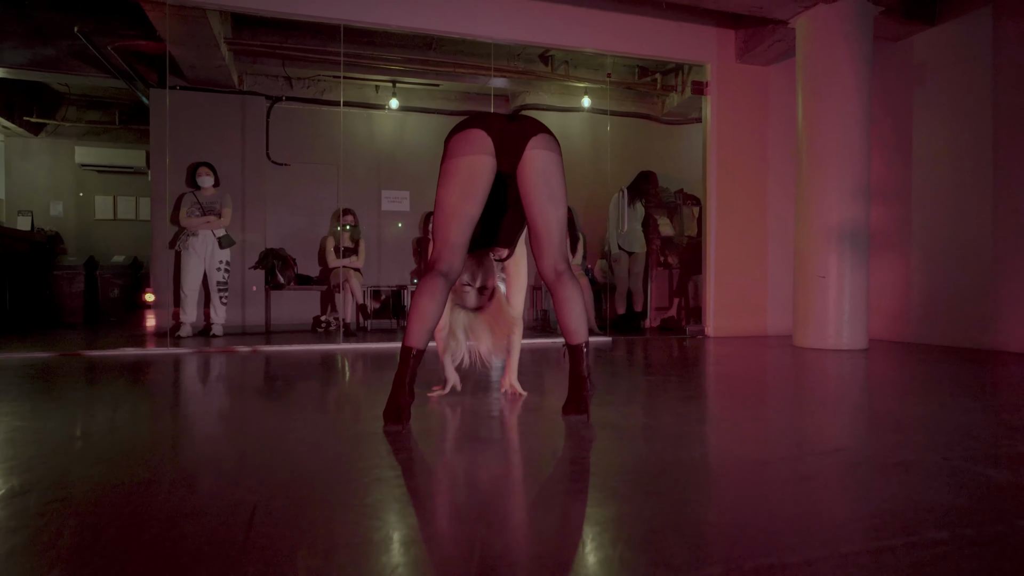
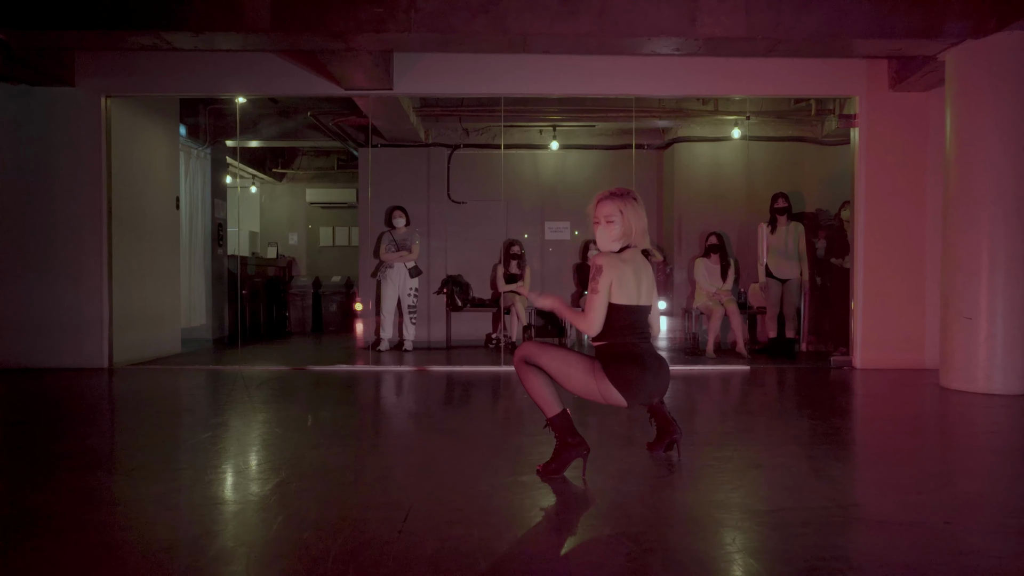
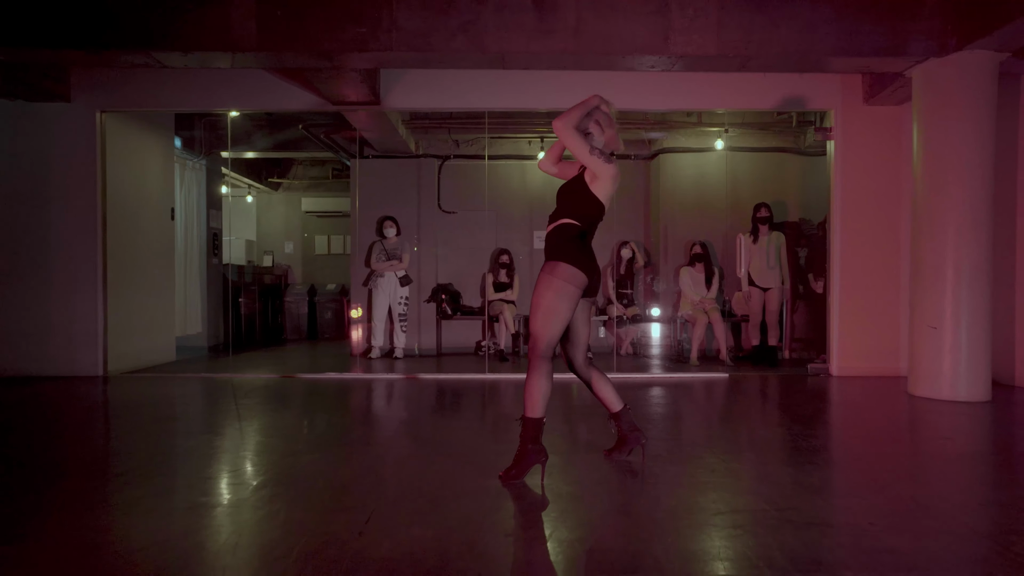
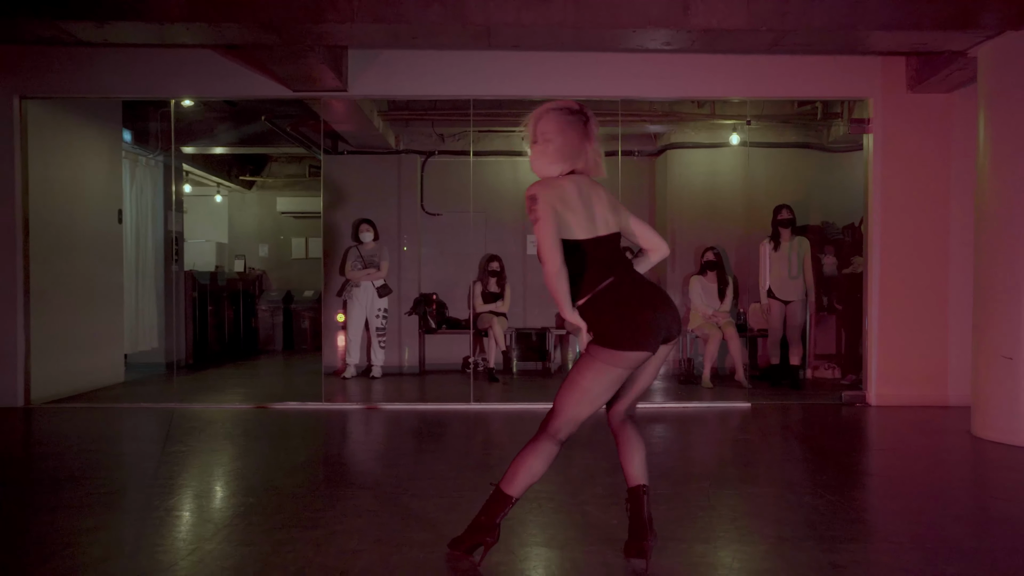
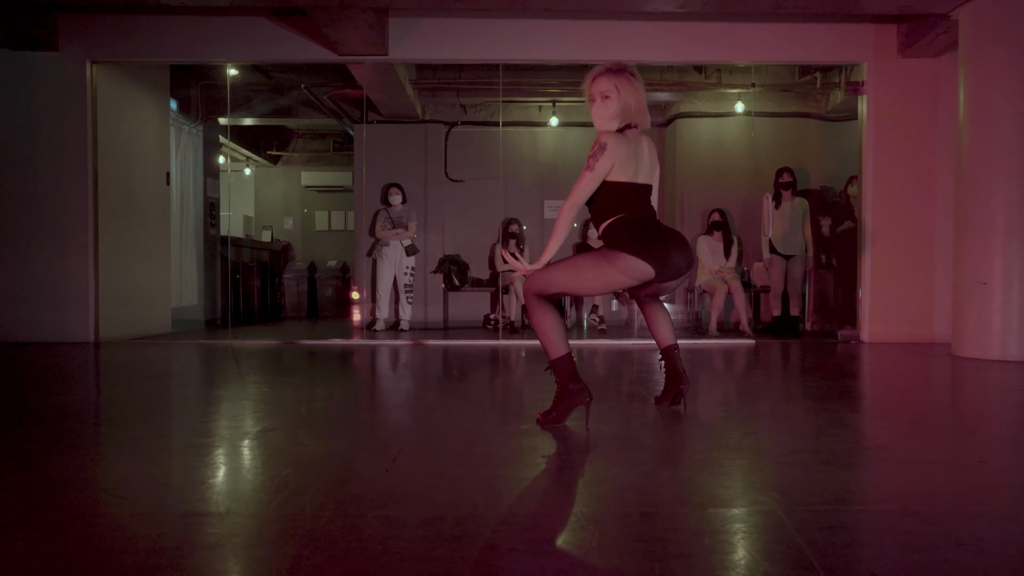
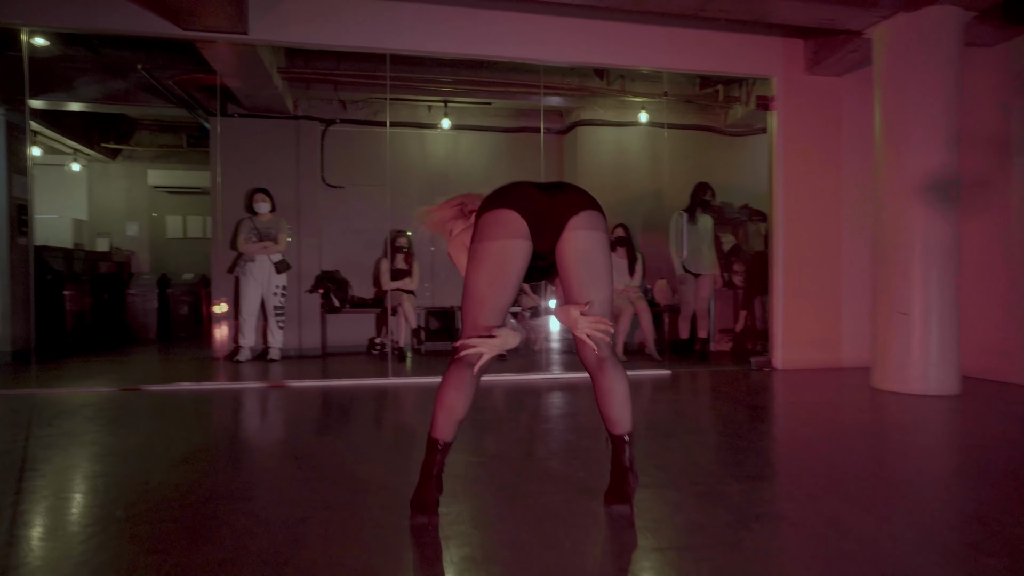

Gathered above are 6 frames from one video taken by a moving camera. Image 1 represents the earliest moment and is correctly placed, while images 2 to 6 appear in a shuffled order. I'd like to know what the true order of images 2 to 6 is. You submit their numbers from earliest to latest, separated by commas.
6, 4, 3, 2, 5
